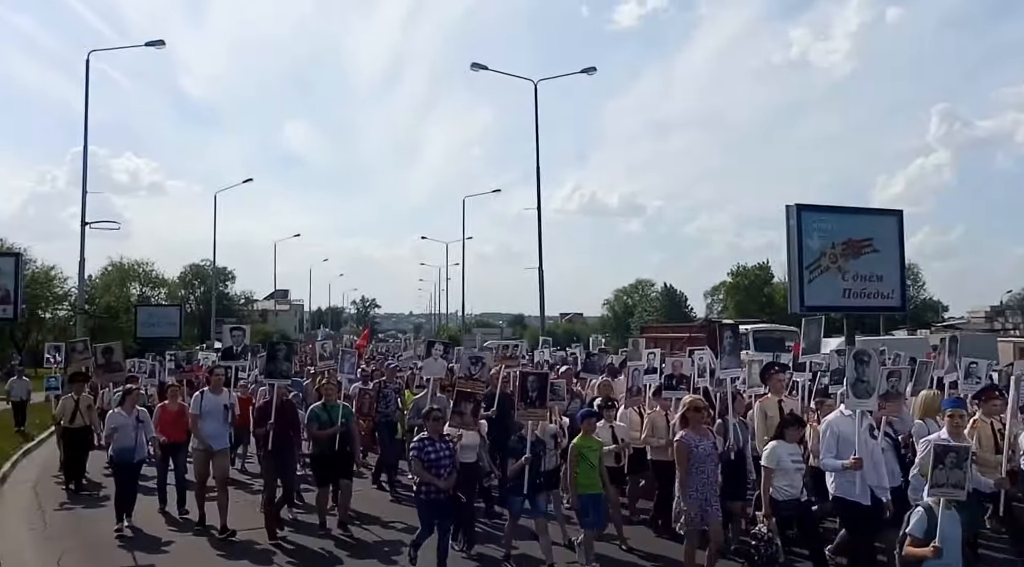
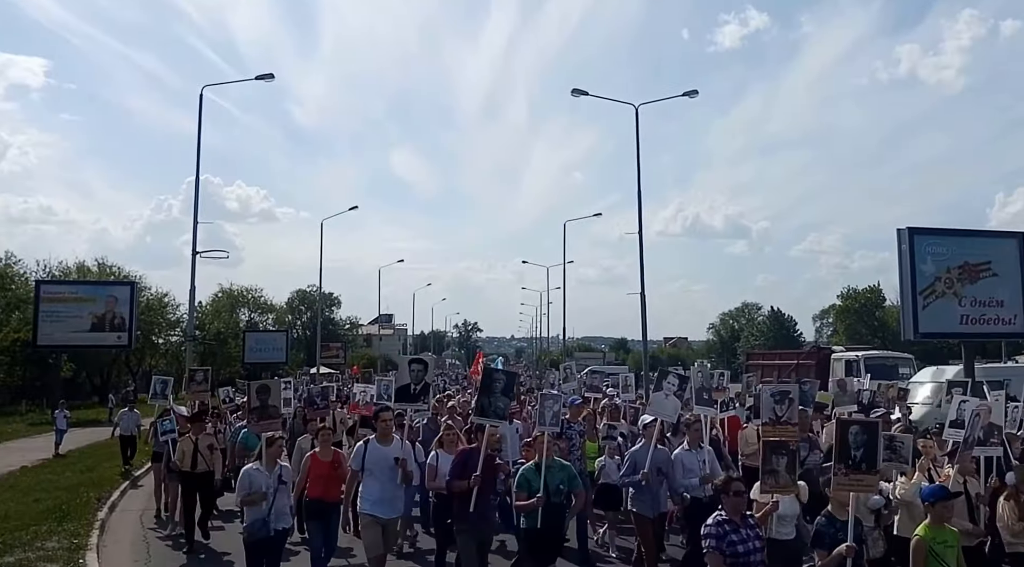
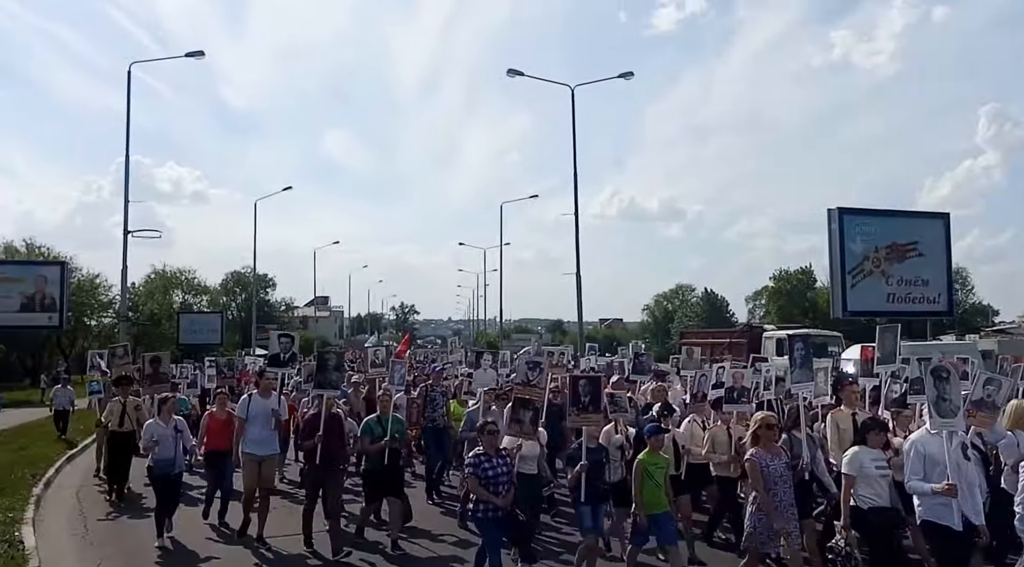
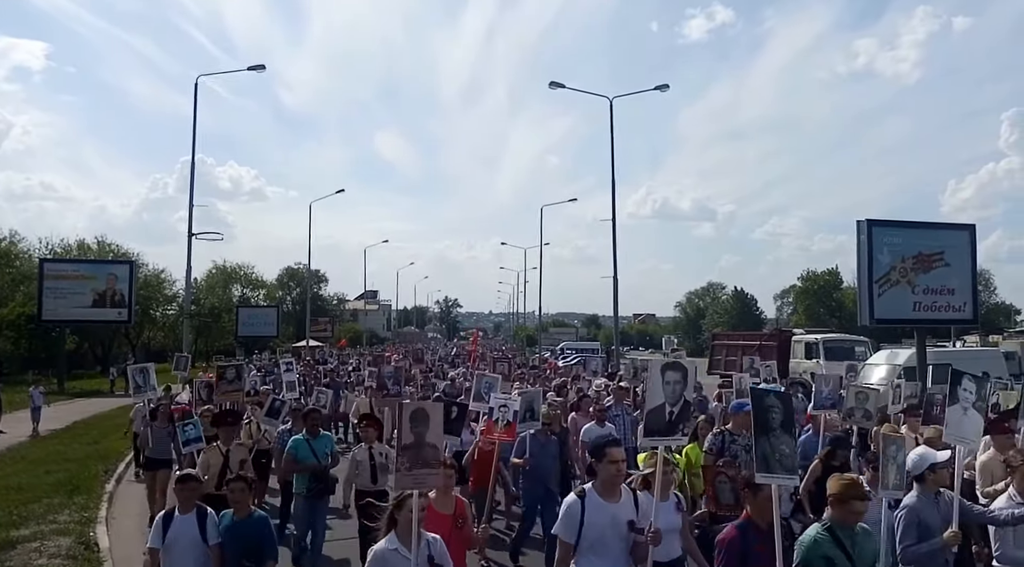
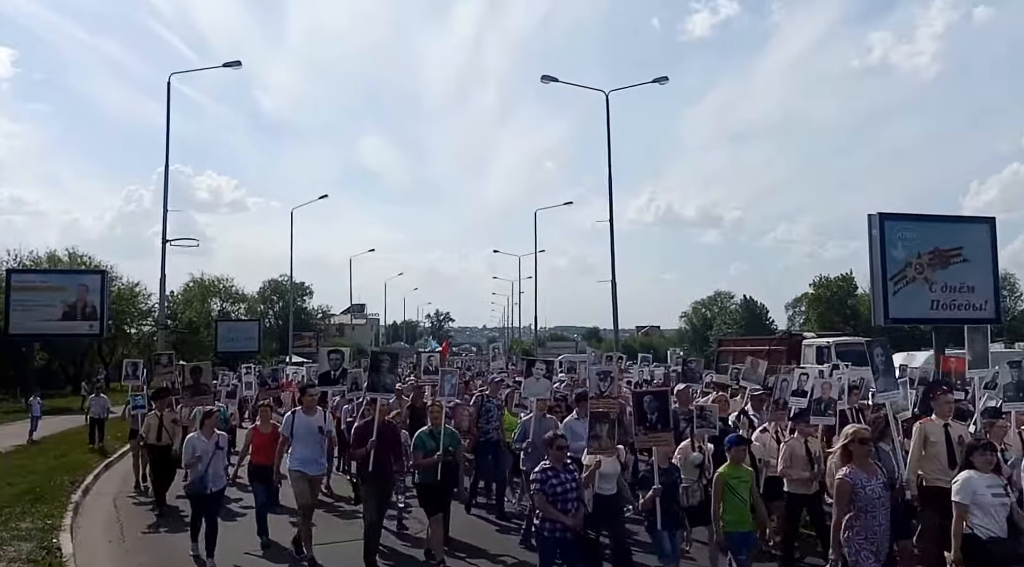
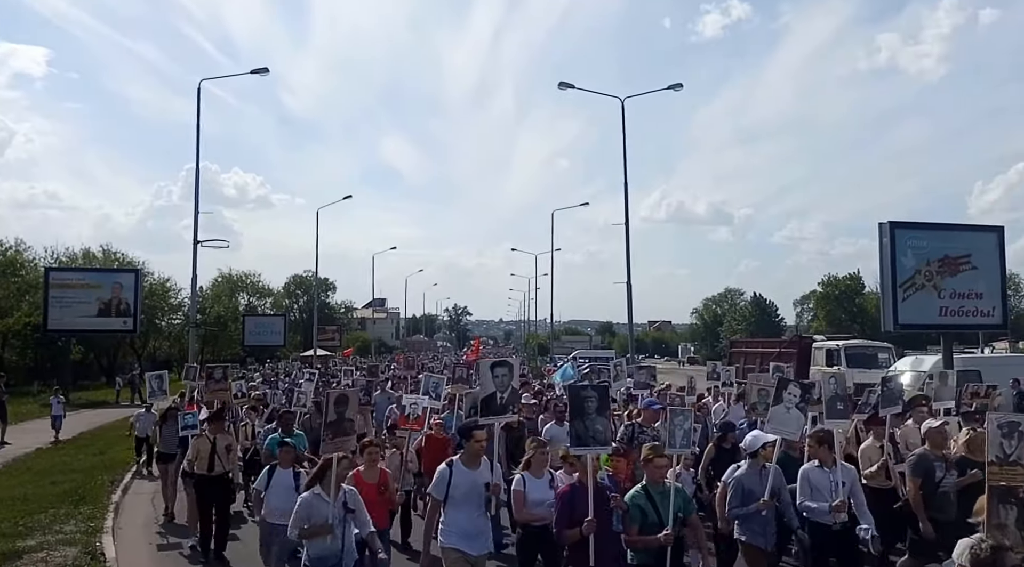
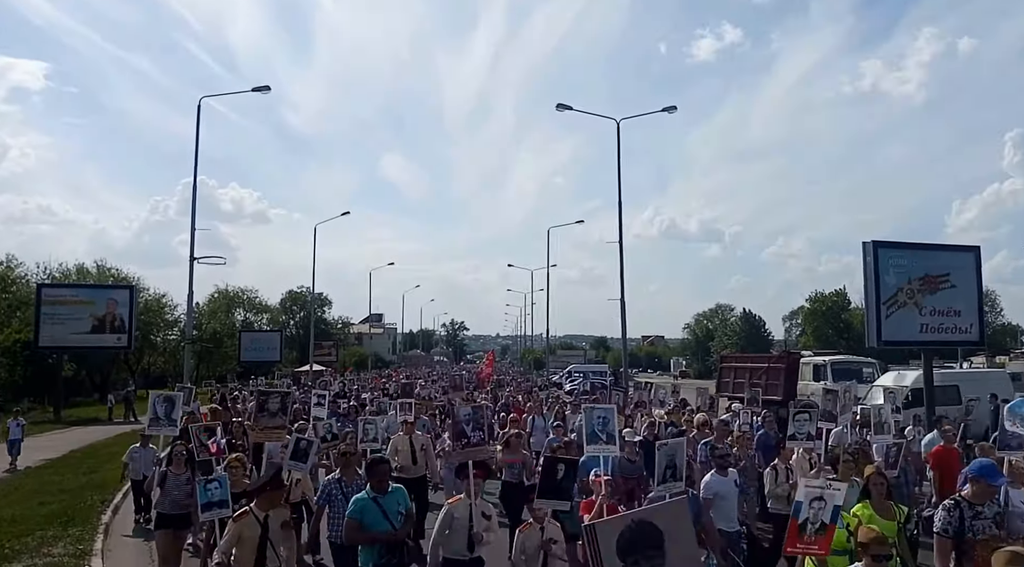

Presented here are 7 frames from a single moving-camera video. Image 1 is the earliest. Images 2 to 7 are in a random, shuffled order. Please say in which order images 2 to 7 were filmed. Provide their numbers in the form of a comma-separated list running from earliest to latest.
3, 5, 2, 6, 4, 7
